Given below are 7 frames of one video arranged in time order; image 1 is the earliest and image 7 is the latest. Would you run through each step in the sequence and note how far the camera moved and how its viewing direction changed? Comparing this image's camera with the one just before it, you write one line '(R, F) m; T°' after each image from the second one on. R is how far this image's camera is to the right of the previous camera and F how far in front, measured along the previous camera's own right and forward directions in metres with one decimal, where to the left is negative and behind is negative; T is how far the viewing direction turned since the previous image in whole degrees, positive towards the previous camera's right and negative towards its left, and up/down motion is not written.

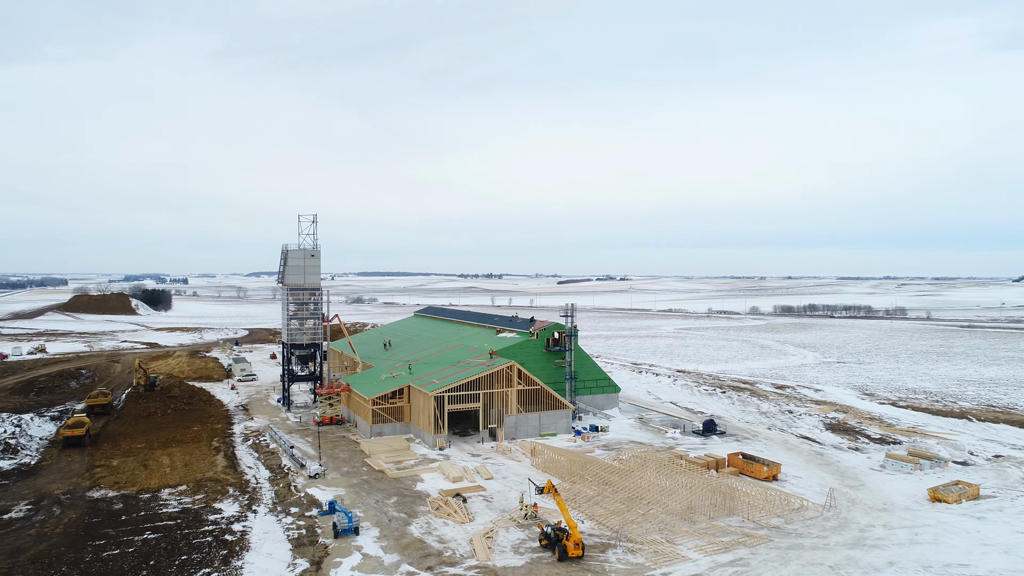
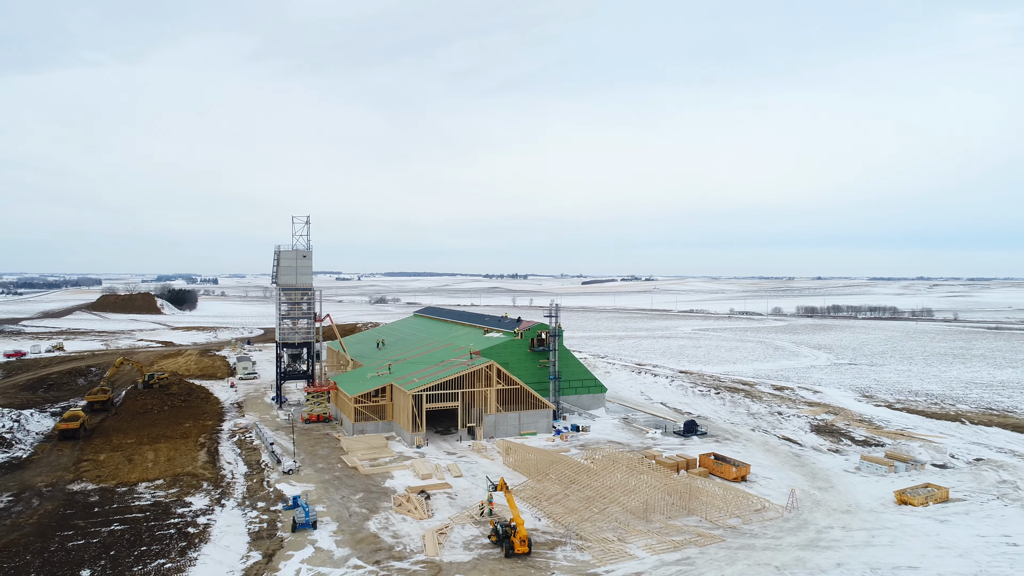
(+2.2, -0.3) m; -2°
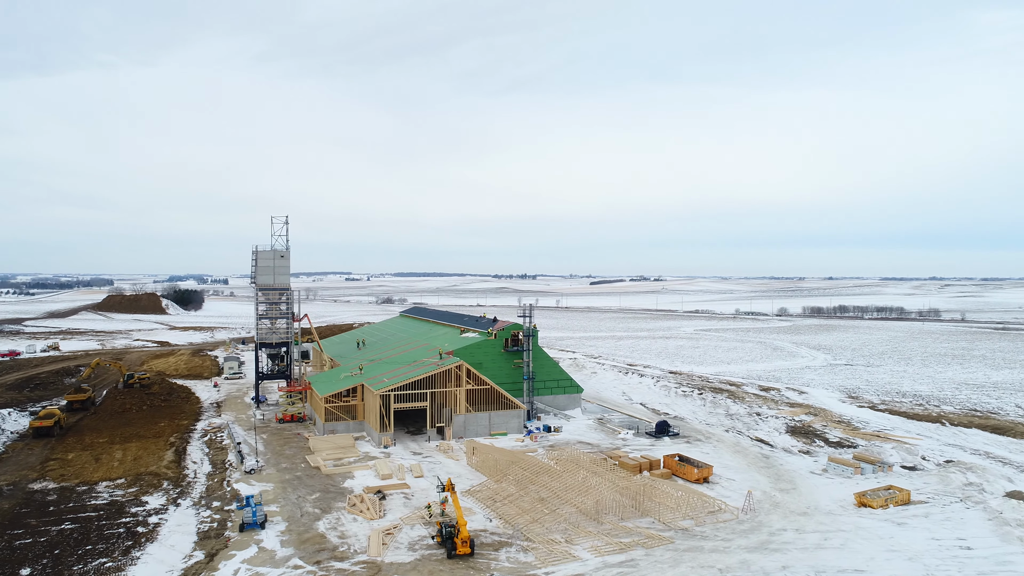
(+1.9, +0.1) m; -1°
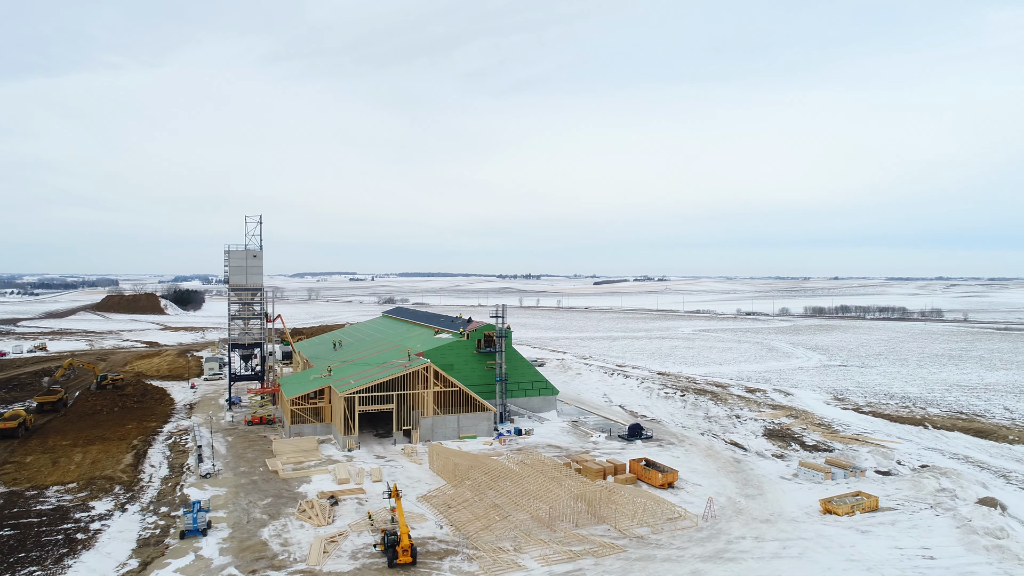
(+1.7, +0.6) m; 0°
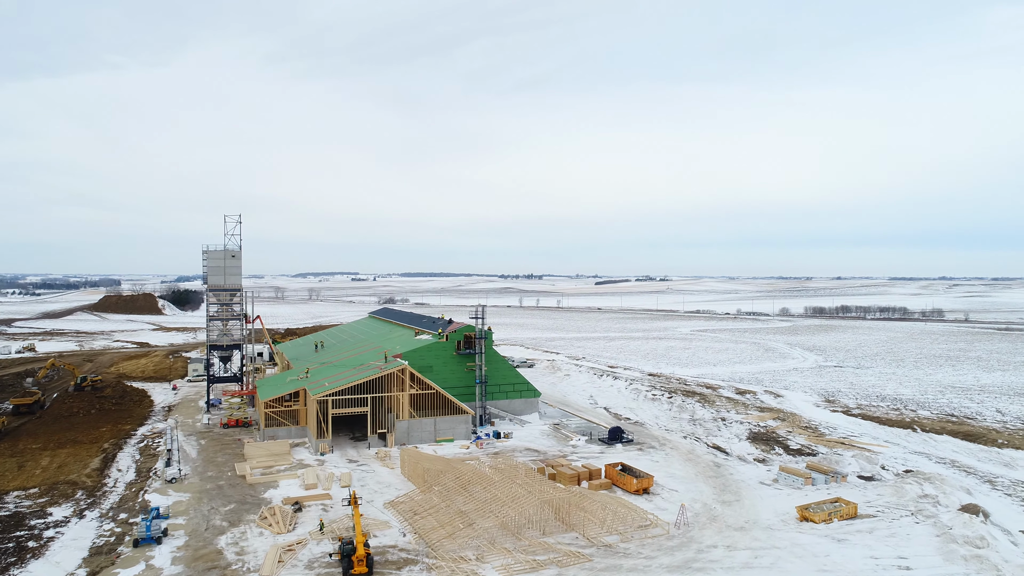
(+1.2, +0.6) m; 0°
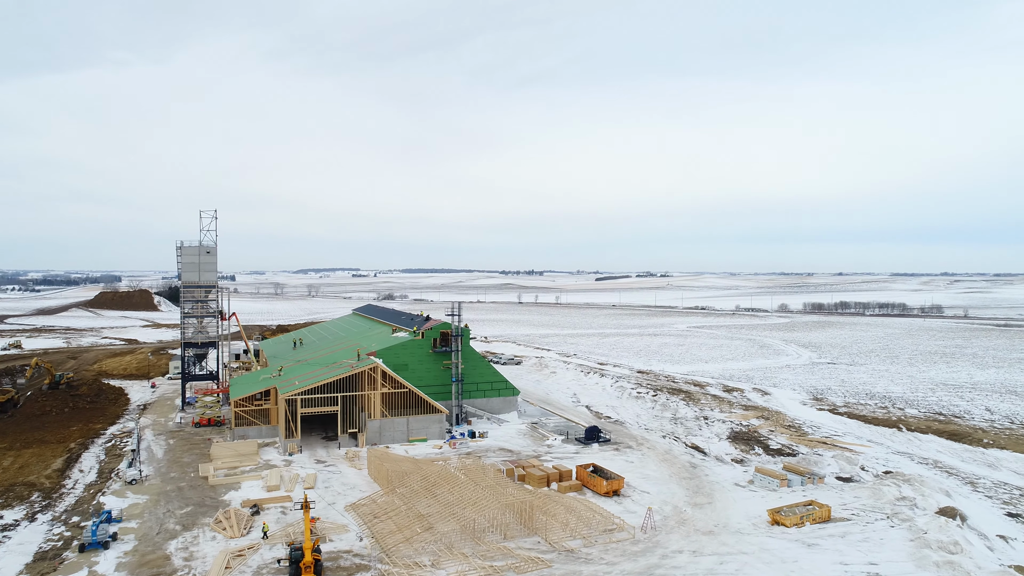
(+1.3, +0.6) m; 0°
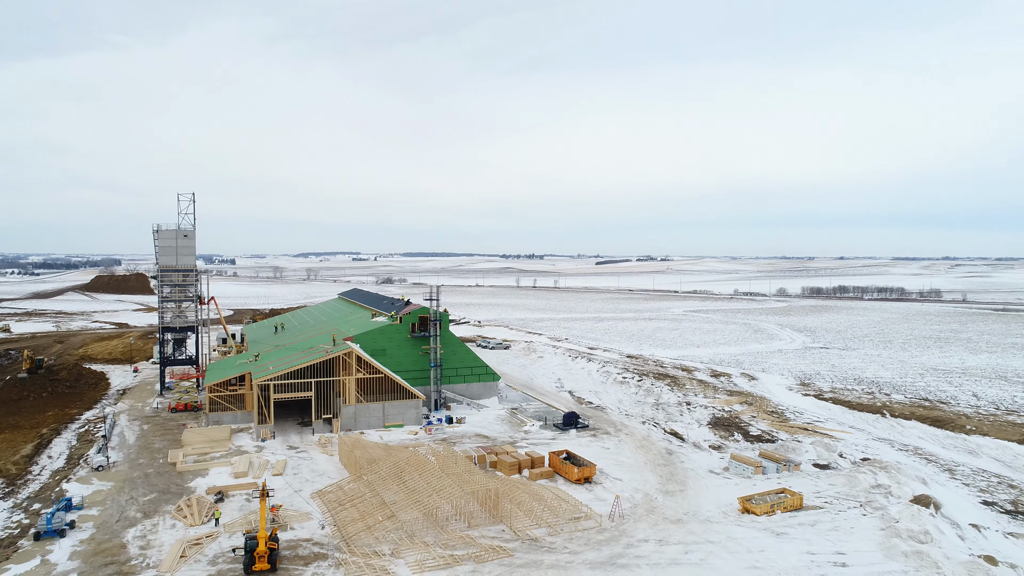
(+1.1, +0.5) m; 0°
